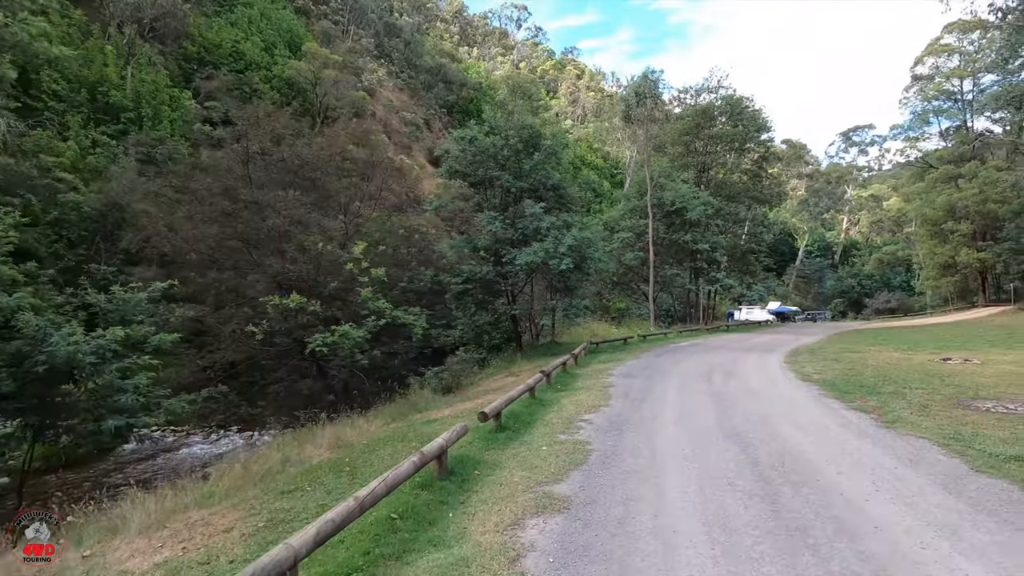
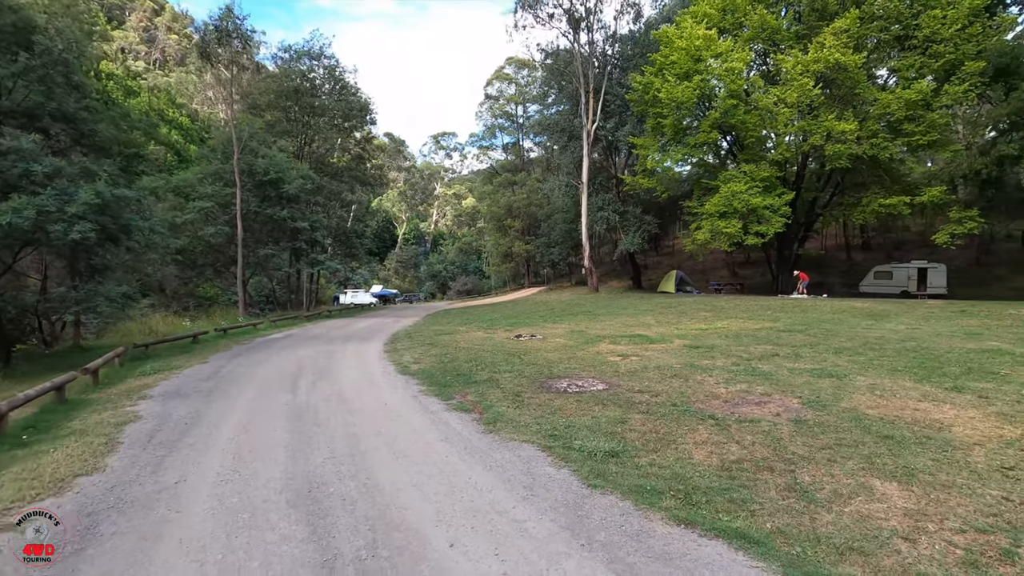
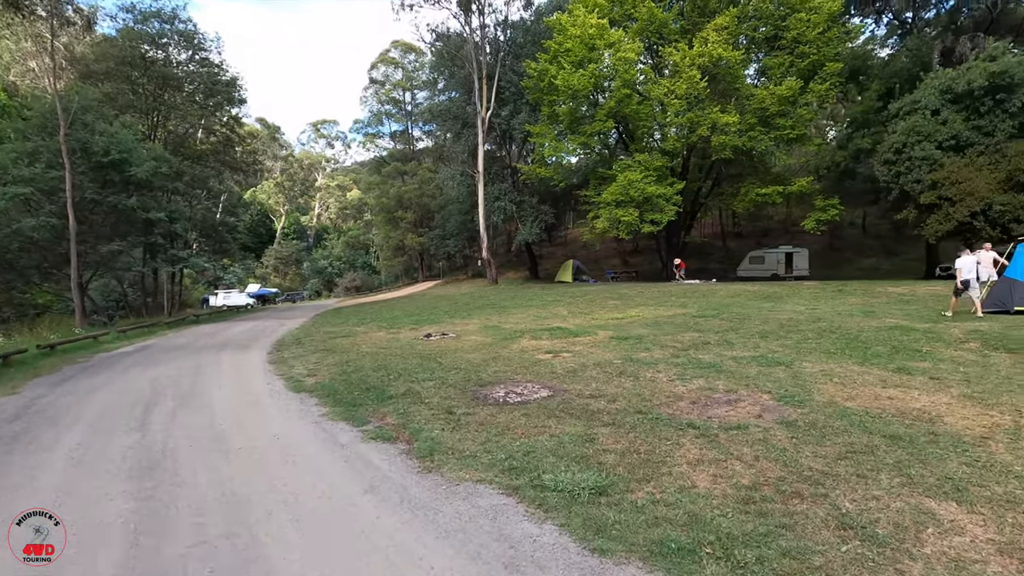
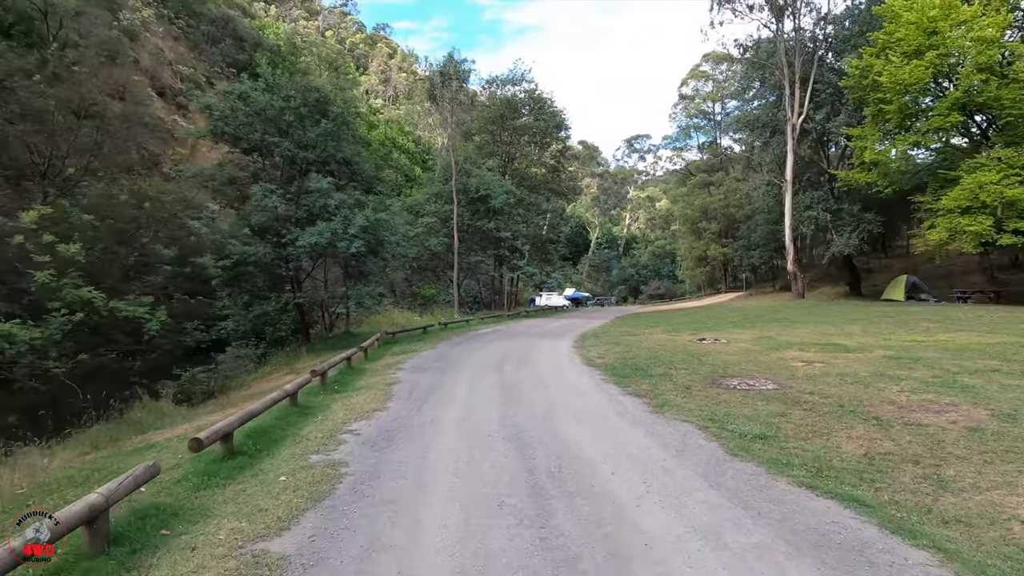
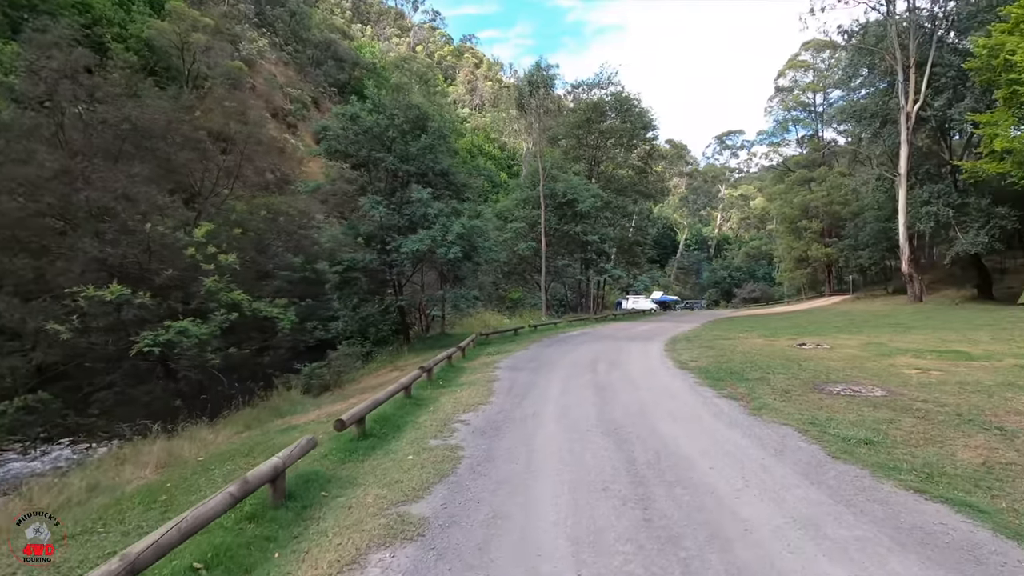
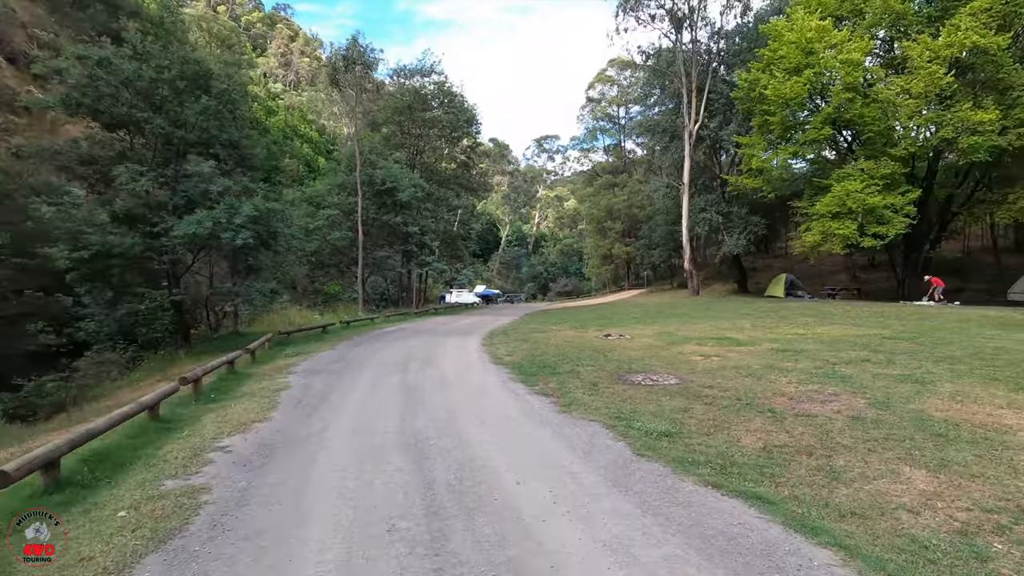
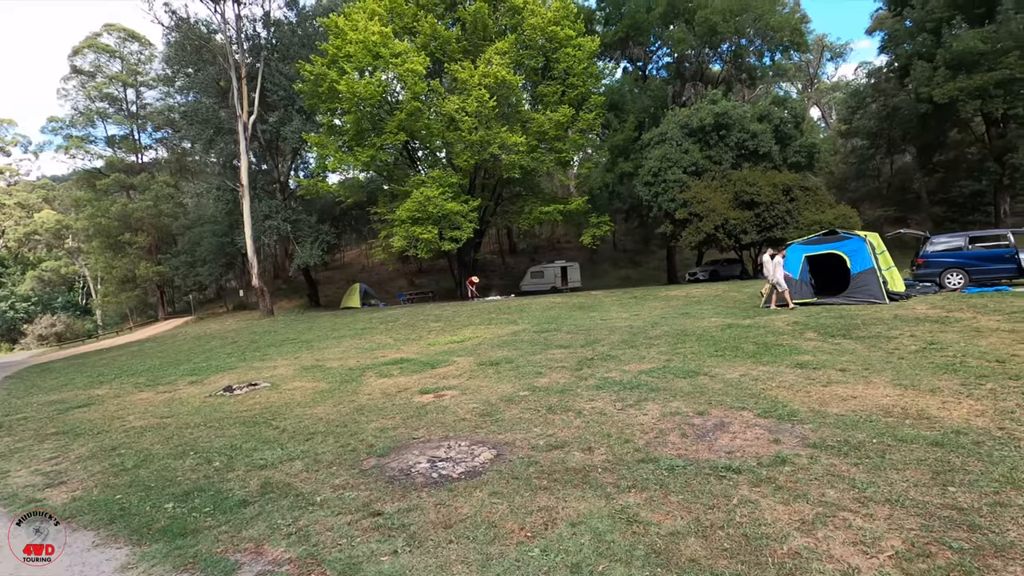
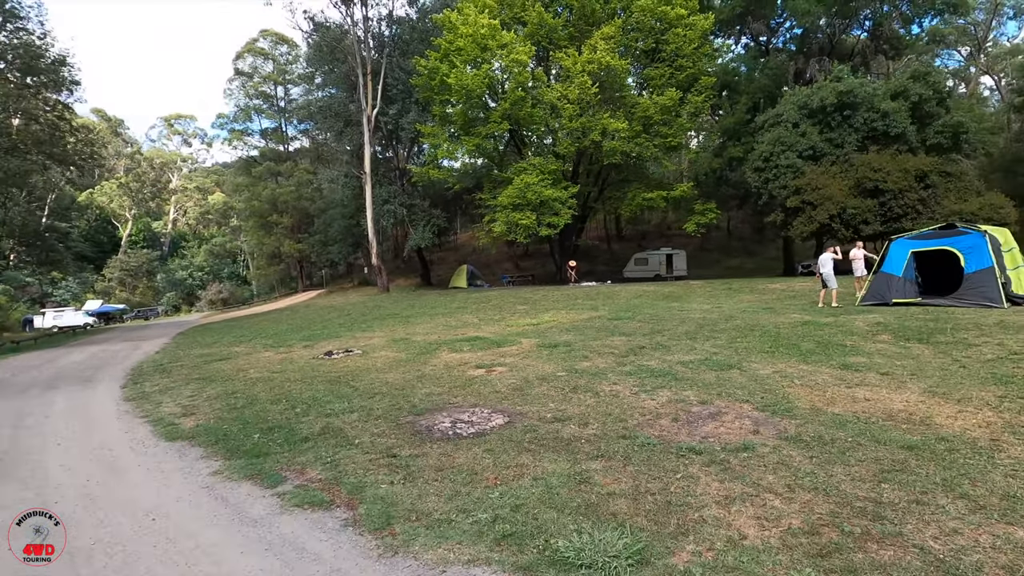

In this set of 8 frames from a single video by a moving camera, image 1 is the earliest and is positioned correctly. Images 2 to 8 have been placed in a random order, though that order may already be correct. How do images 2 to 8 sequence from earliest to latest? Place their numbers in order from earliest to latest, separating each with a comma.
5, 4, 6, 2, 3, 8, 7
